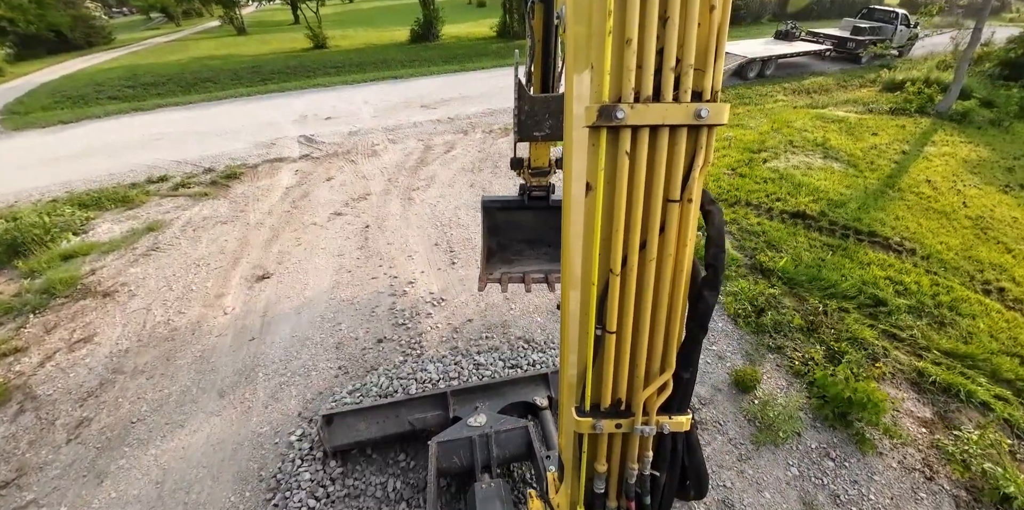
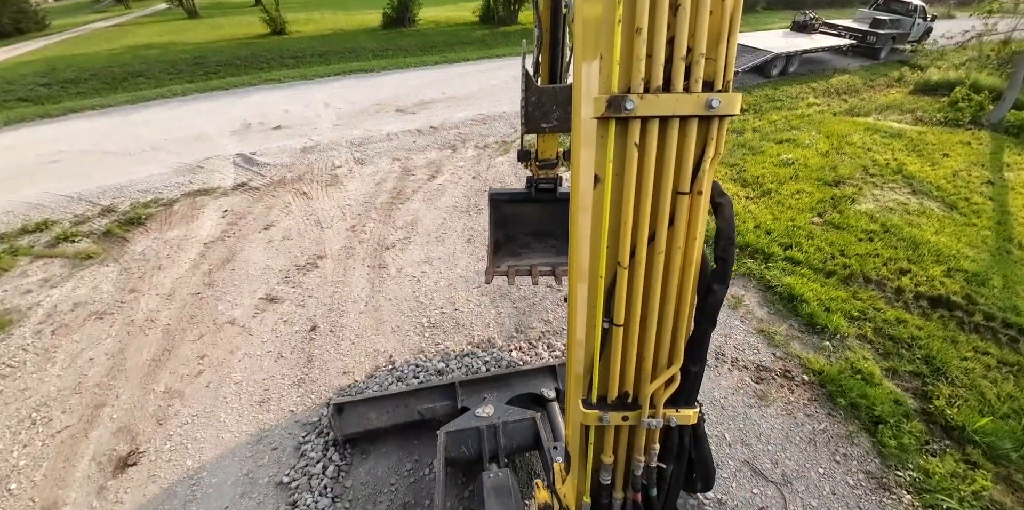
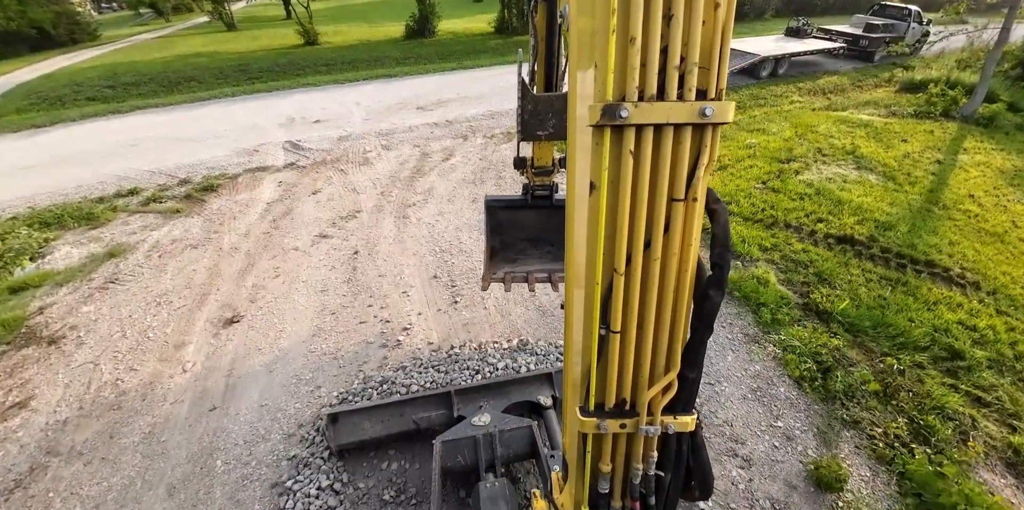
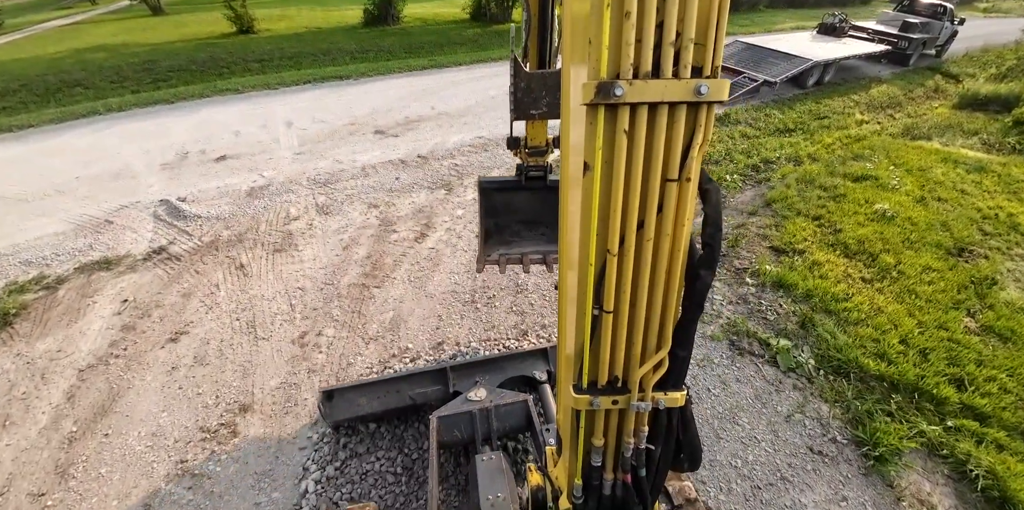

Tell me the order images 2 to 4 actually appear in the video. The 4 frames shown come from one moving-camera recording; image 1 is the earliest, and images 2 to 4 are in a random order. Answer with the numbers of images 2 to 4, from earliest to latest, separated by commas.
3, 2, 4
